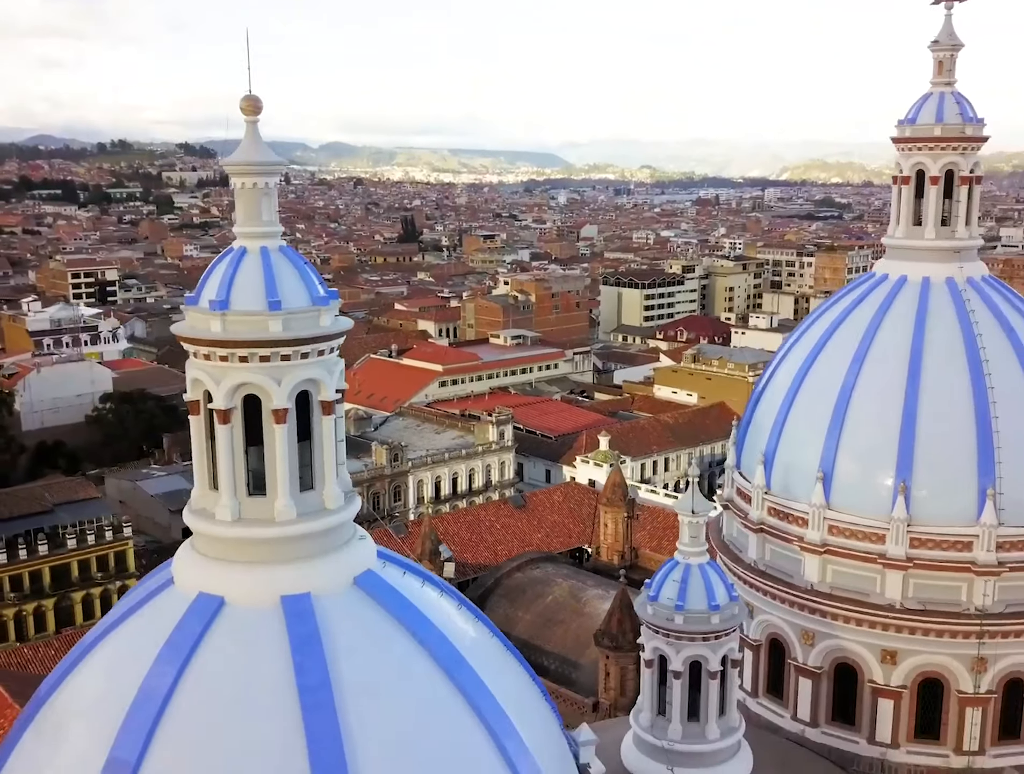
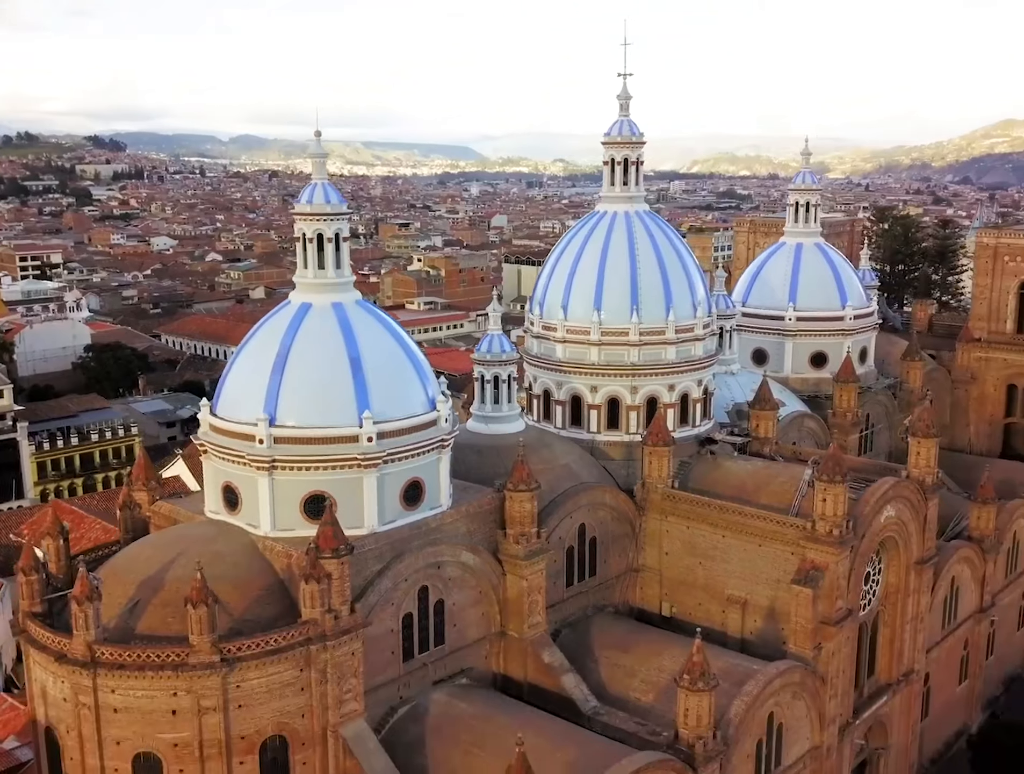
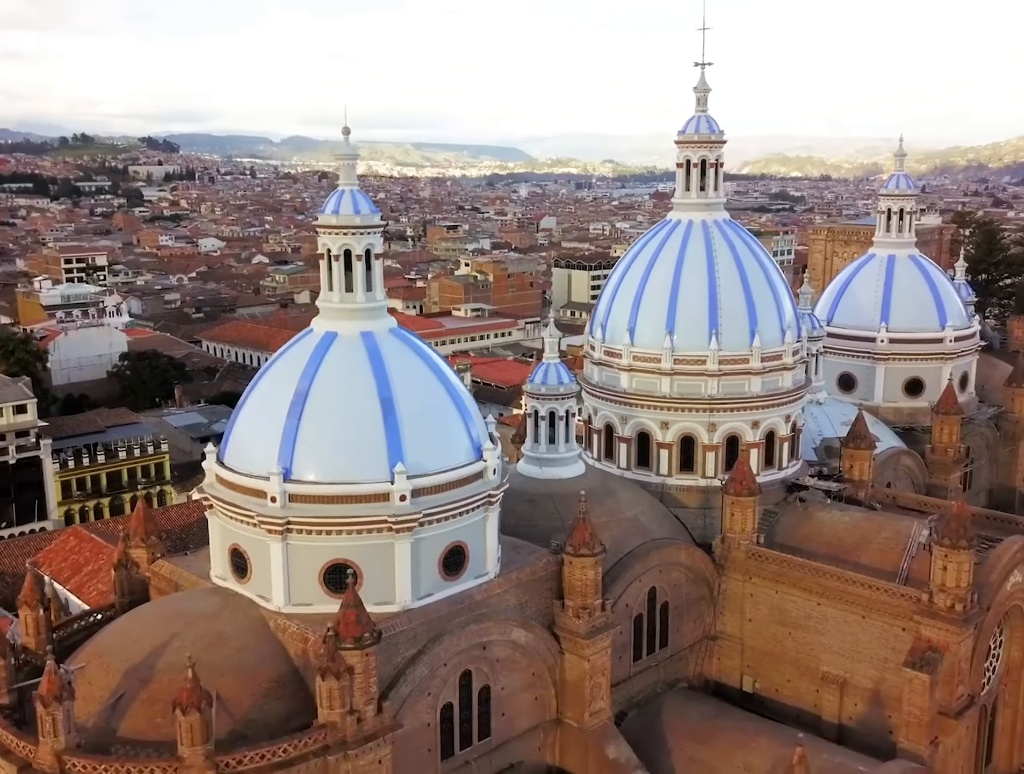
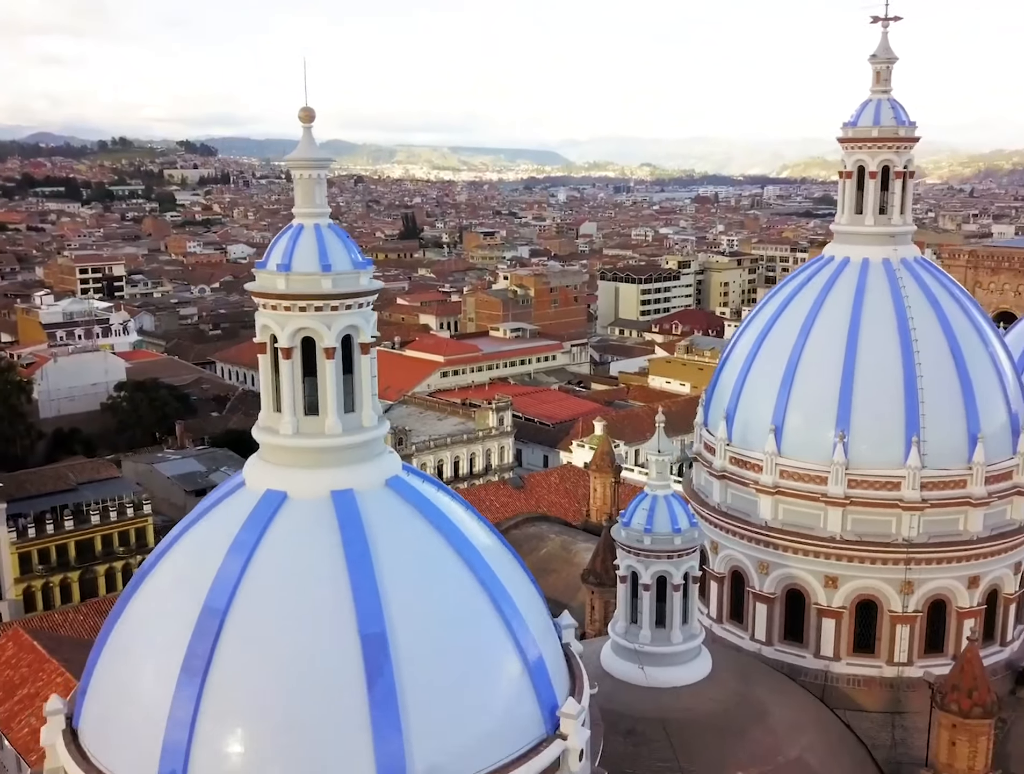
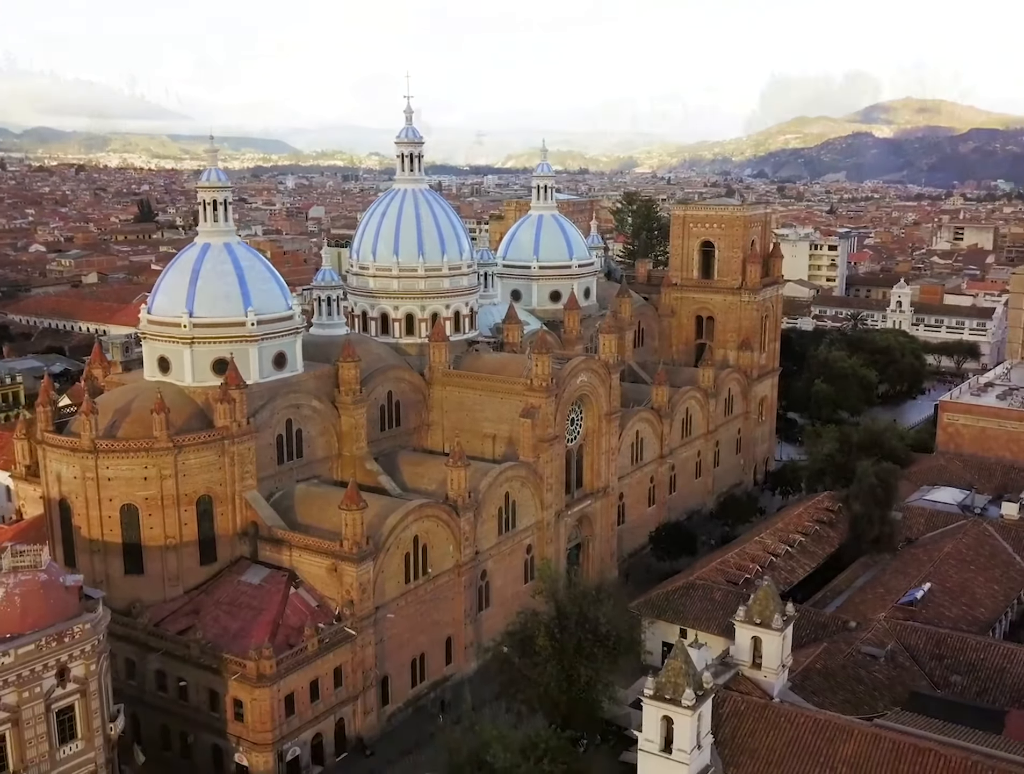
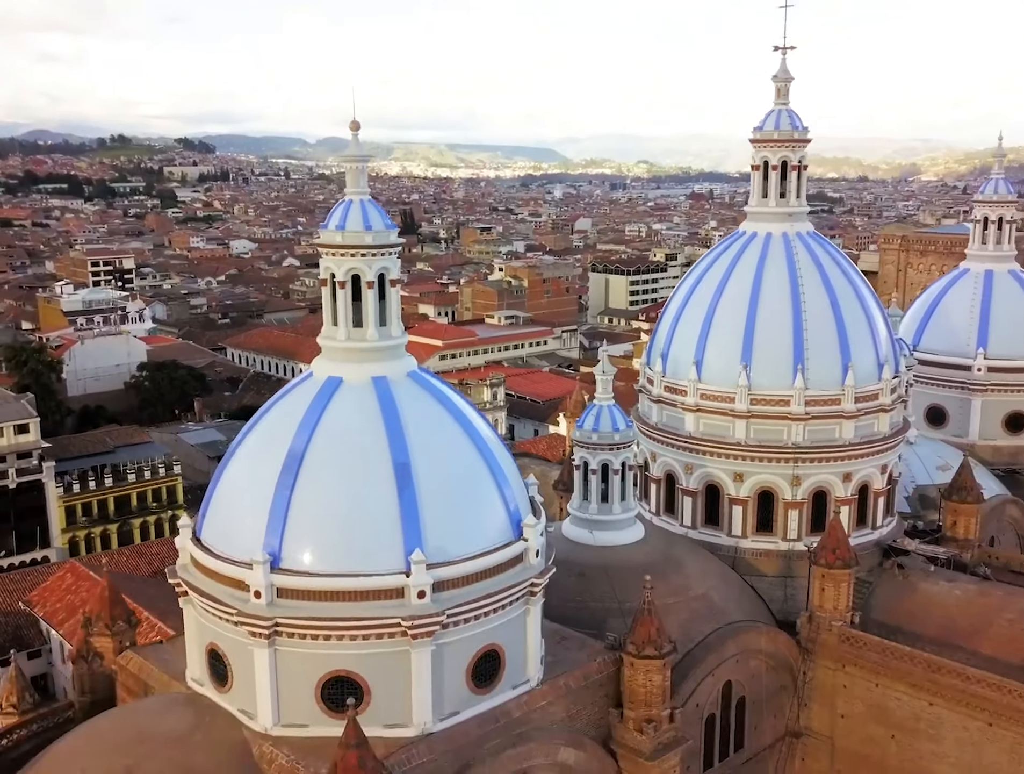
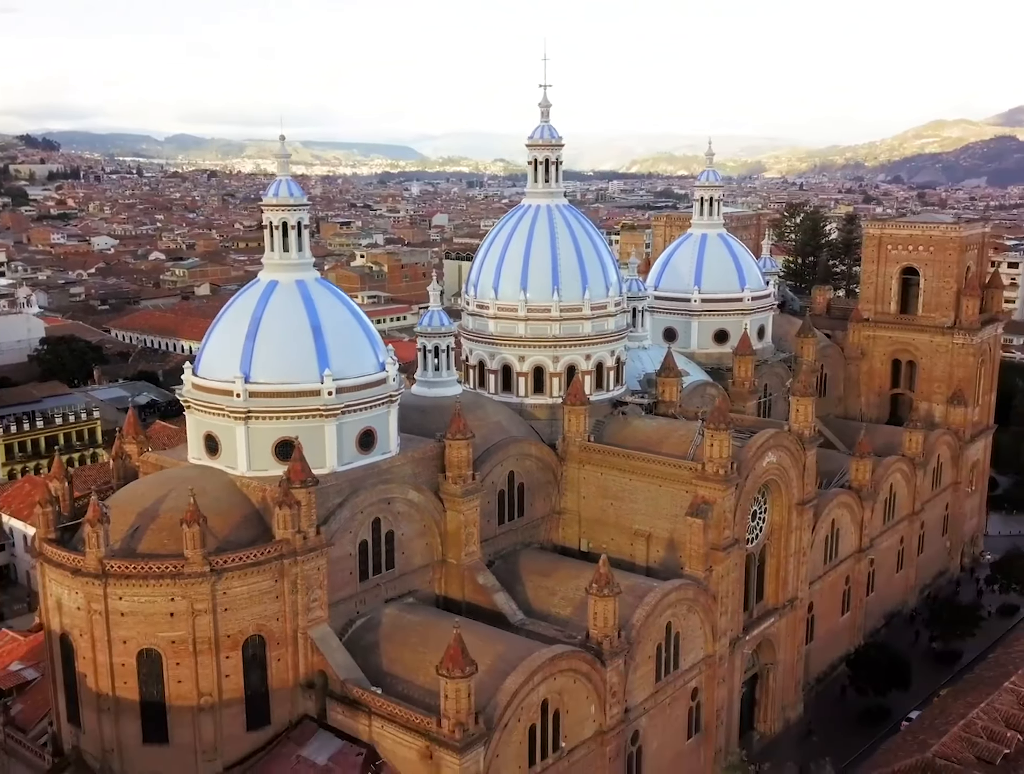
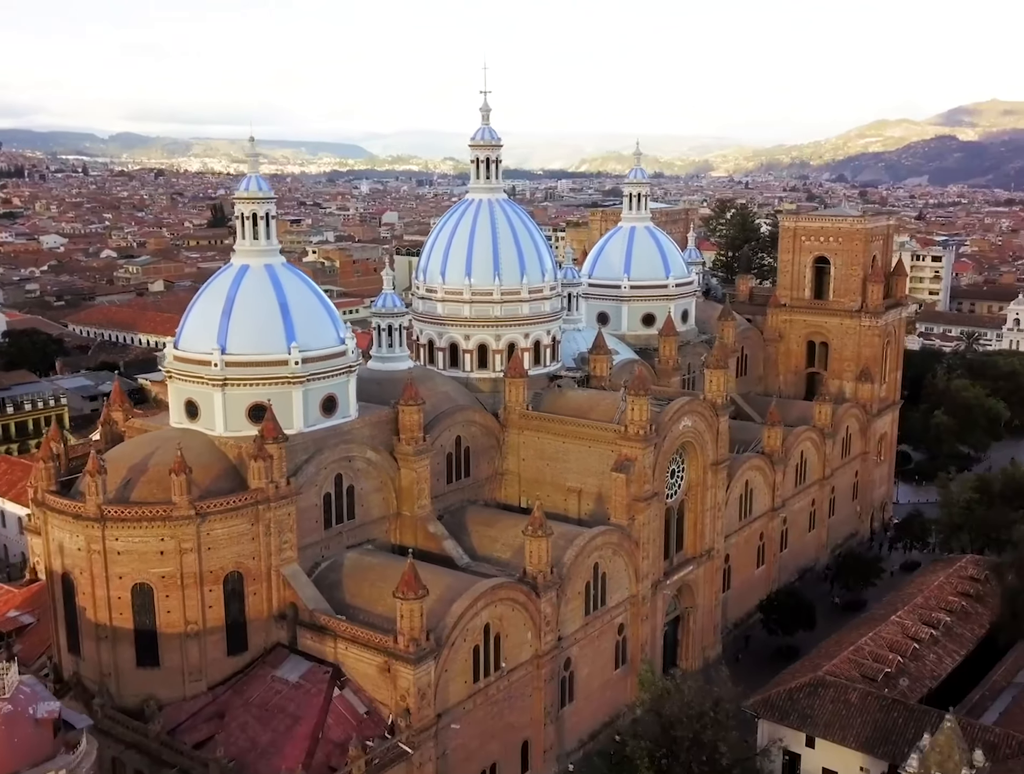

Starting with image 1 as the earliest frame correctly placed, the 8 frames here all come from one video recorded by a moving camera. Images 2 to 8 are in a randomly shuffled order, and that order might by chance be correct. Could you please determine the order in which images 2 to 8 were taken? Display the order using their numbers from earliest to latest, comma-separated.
4, 6, 3, 2, 7, 8, 5
